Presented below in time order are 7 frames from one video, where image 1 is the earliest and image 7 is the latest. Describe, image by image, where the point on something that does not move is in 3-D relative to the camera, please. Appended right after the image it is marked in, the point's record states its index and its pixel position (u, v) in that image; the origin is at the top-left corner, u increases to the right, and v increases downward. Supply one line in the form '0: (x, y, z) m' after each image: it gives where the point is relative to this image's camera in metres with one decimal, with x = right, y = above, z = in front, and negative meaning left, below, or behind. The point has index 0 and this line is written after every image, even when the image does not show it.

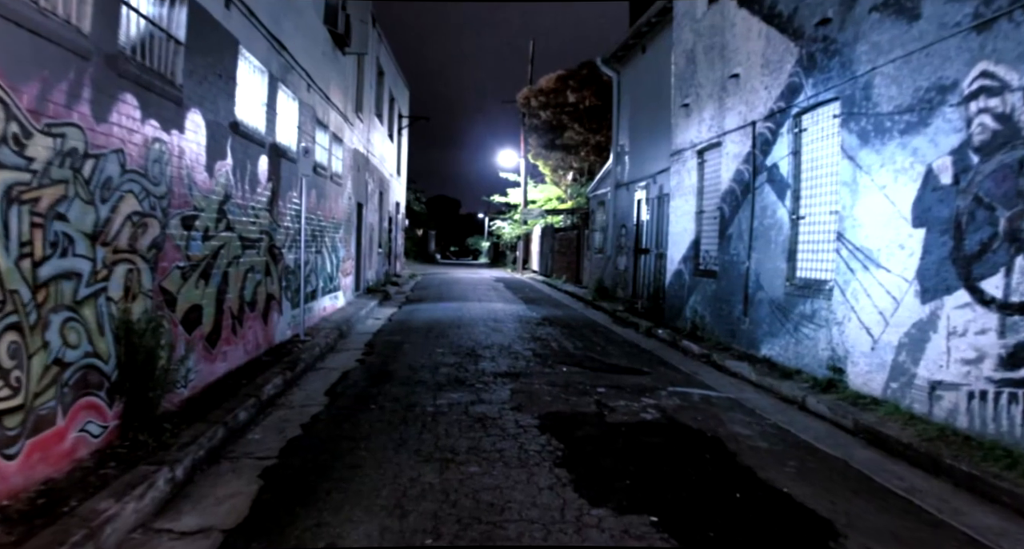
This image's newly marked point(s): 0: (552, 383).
0: (+0.5, -1.5, +7.4) m
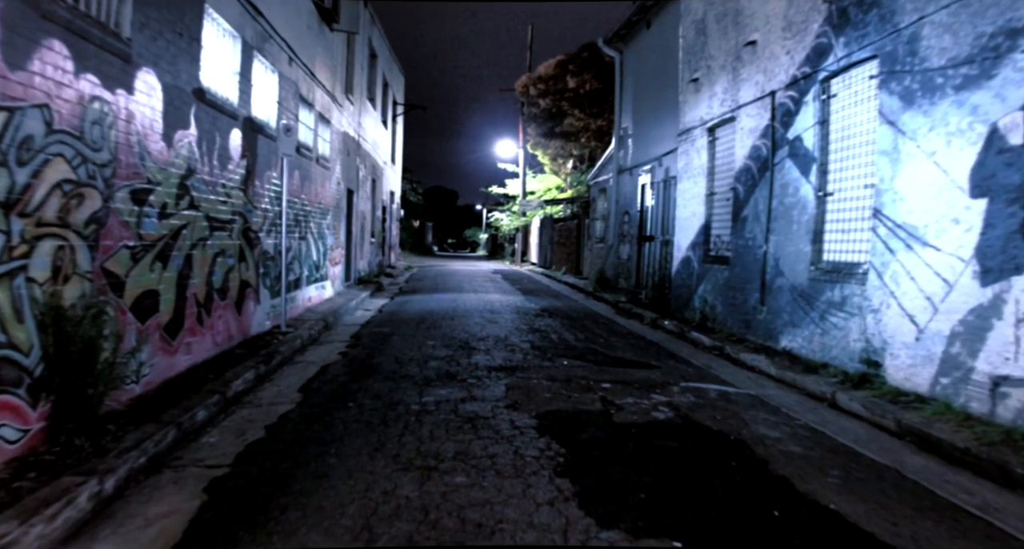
0: (+0.5, -1.3, +6.7) m
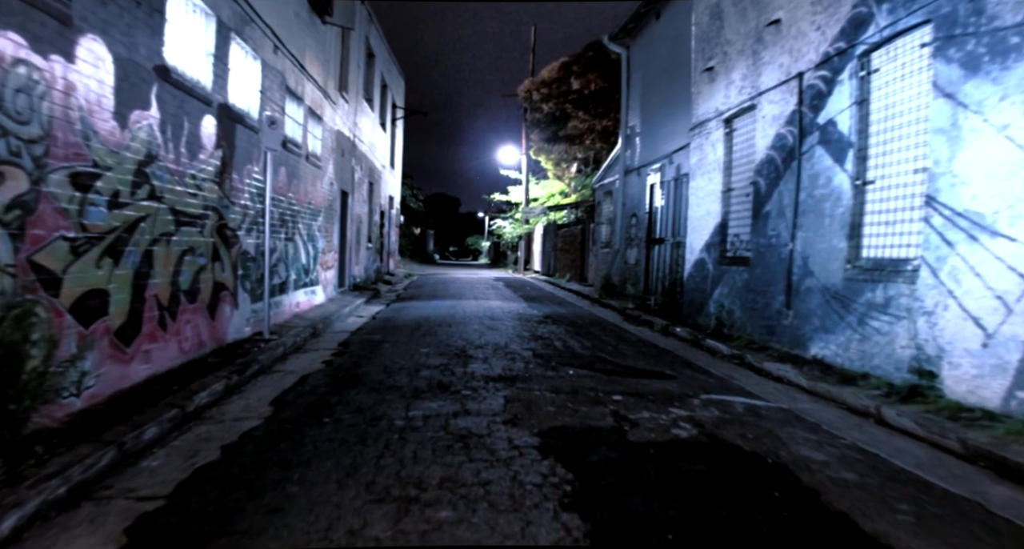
0: (+0.5, -1.3, +6.0) m
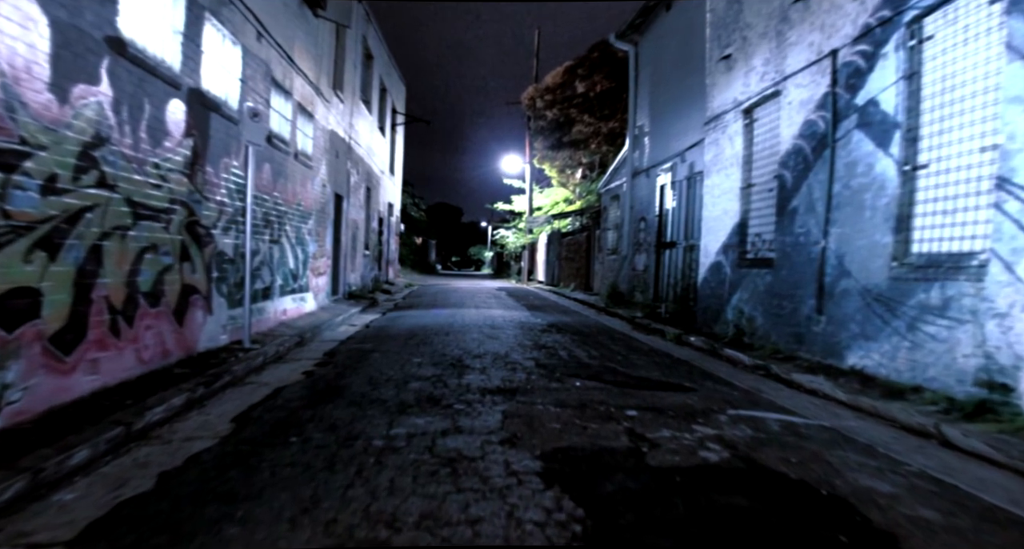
0: (+0.5, -1.3, +5.3) m
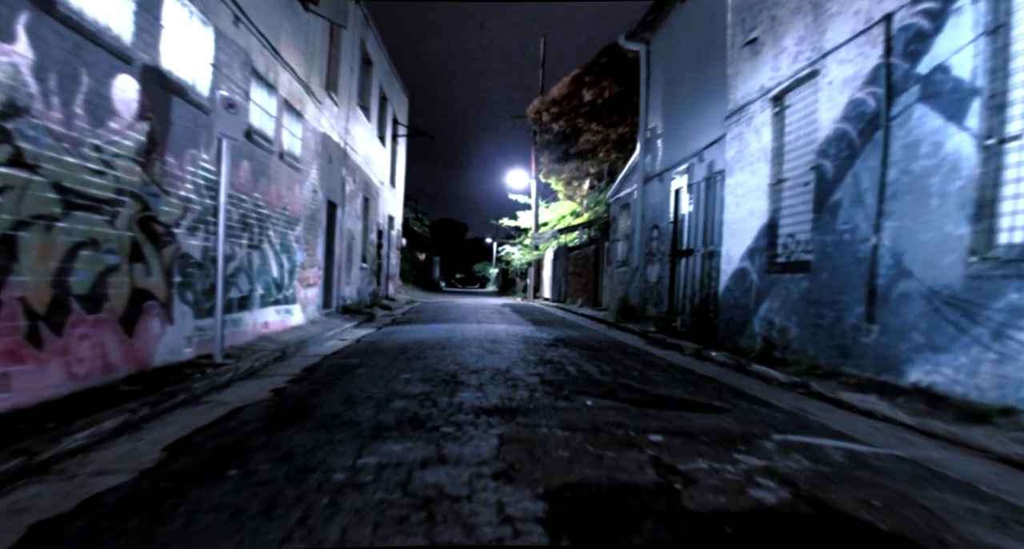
0: (+0.5, -1.3, +4.4) m
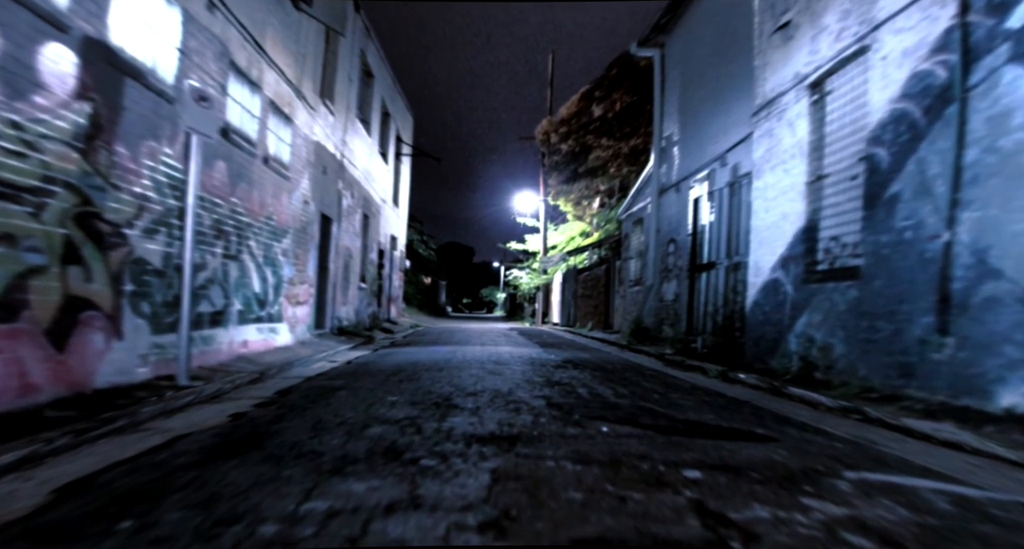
0: (+0.5, -1.2, +3.5) m
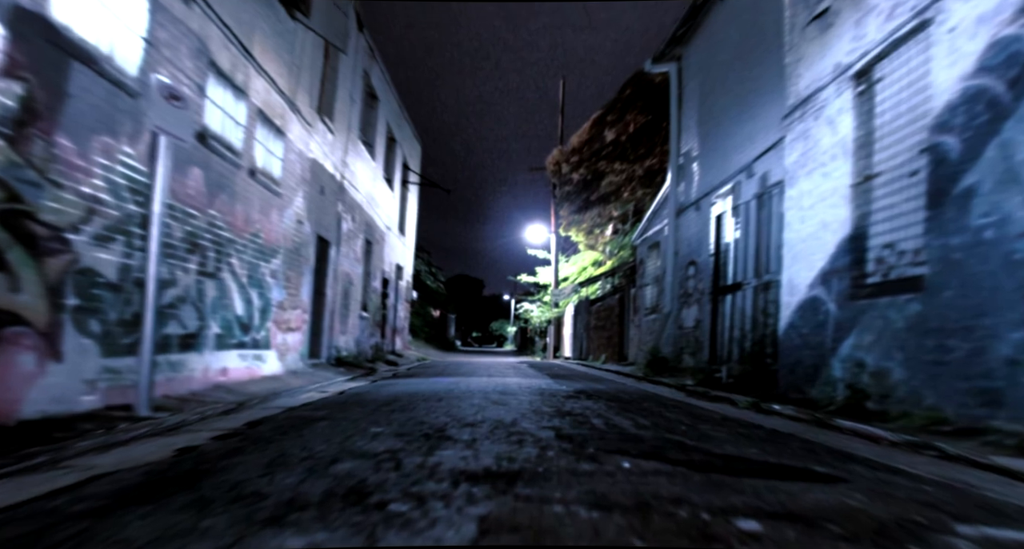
0: (+0.5, -1.2, +2.7) m
